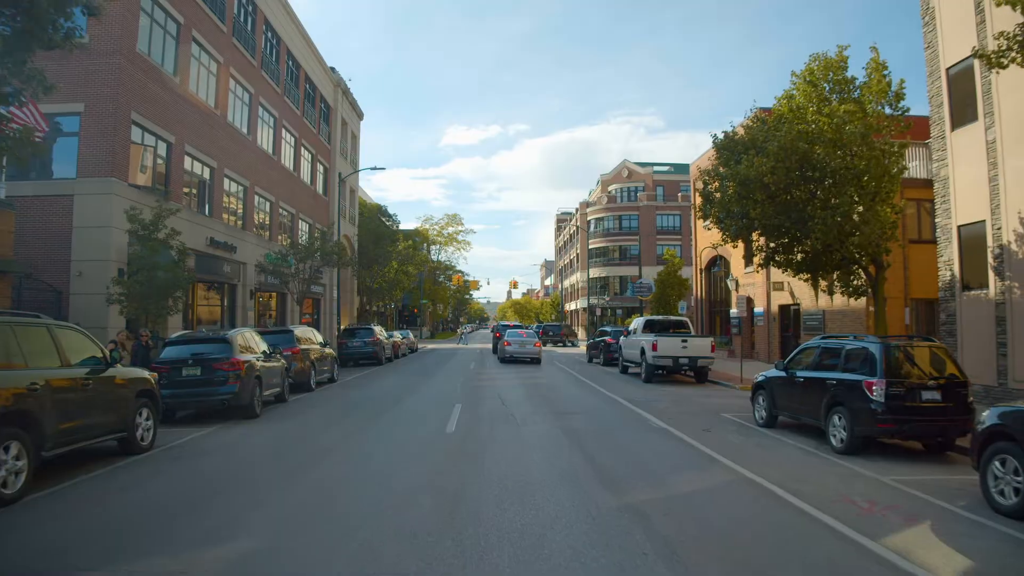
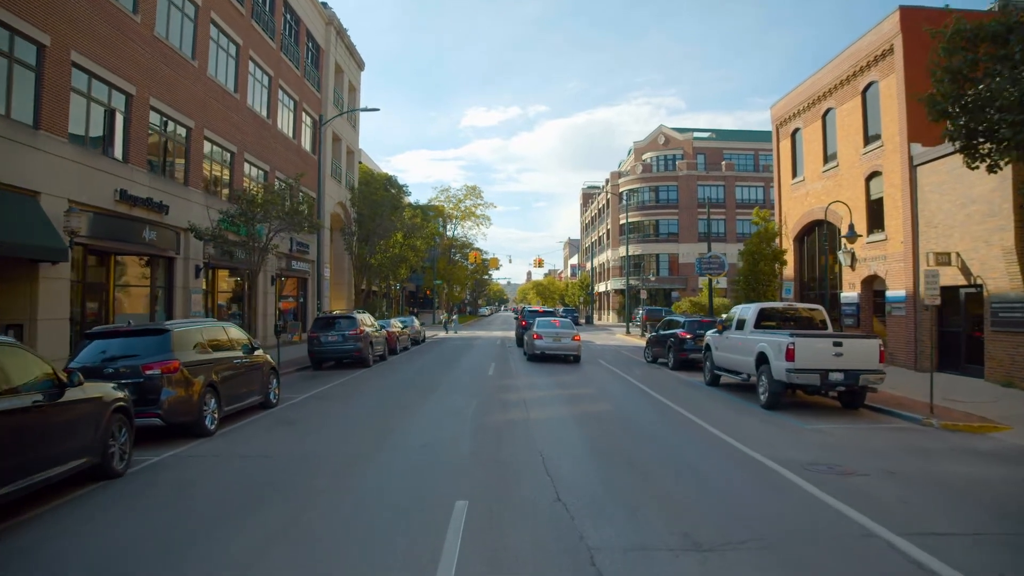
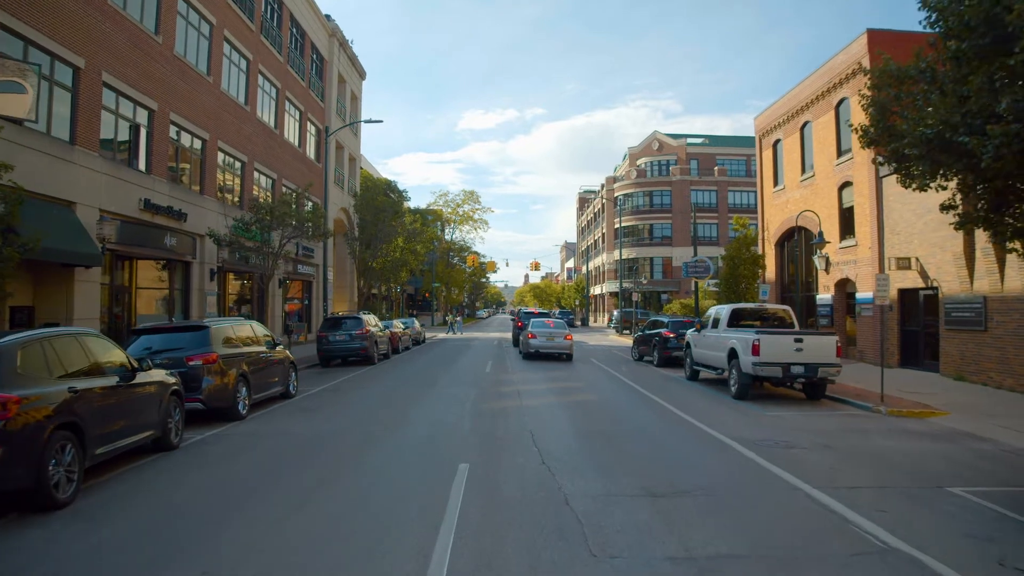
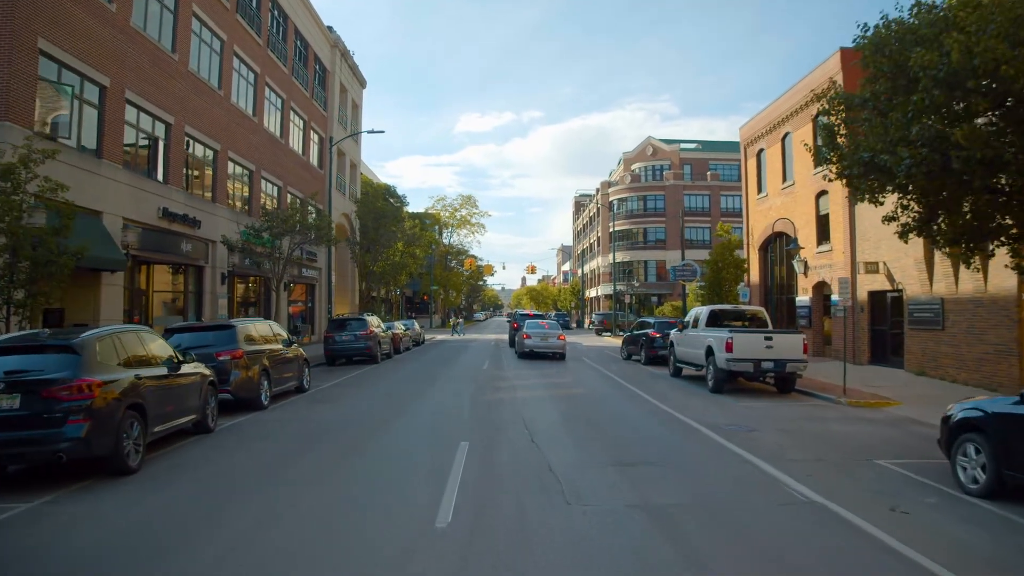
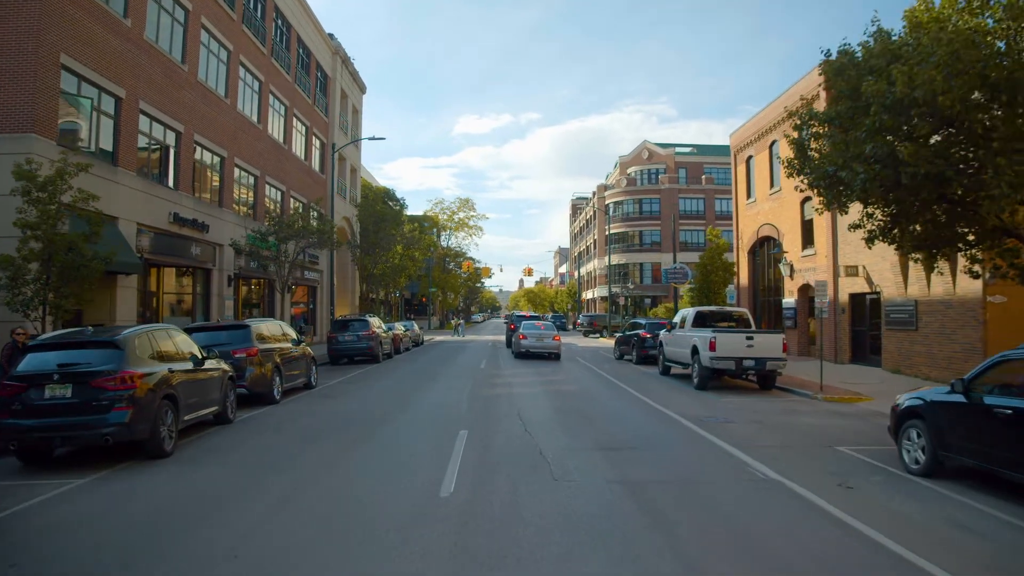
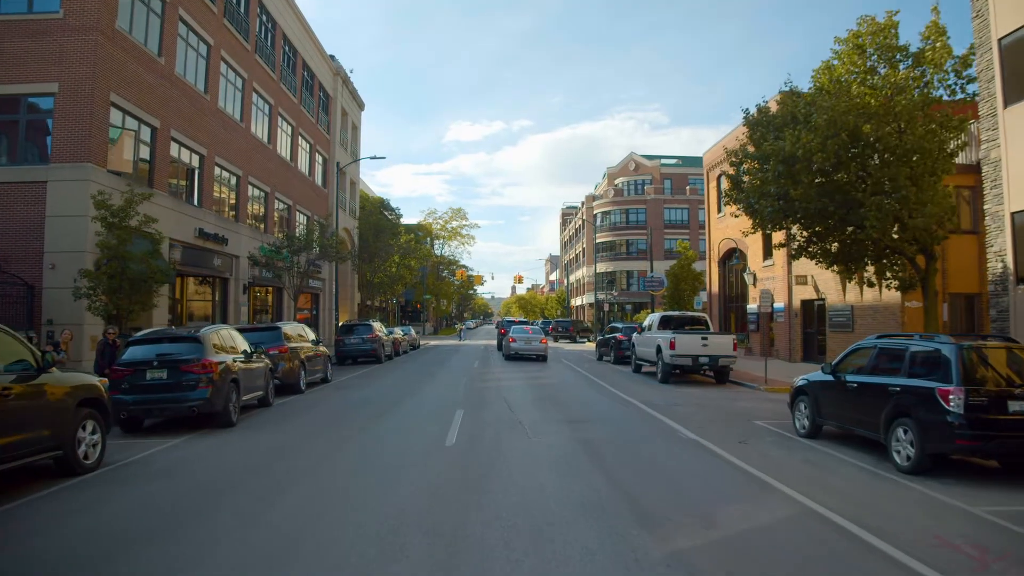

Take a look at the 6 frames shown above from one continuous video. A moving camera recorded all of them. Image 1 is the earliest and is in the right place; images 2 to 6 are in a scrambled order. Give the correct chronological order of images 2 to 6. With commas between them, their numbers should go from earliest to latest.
6, 5, 4, 3, 2
